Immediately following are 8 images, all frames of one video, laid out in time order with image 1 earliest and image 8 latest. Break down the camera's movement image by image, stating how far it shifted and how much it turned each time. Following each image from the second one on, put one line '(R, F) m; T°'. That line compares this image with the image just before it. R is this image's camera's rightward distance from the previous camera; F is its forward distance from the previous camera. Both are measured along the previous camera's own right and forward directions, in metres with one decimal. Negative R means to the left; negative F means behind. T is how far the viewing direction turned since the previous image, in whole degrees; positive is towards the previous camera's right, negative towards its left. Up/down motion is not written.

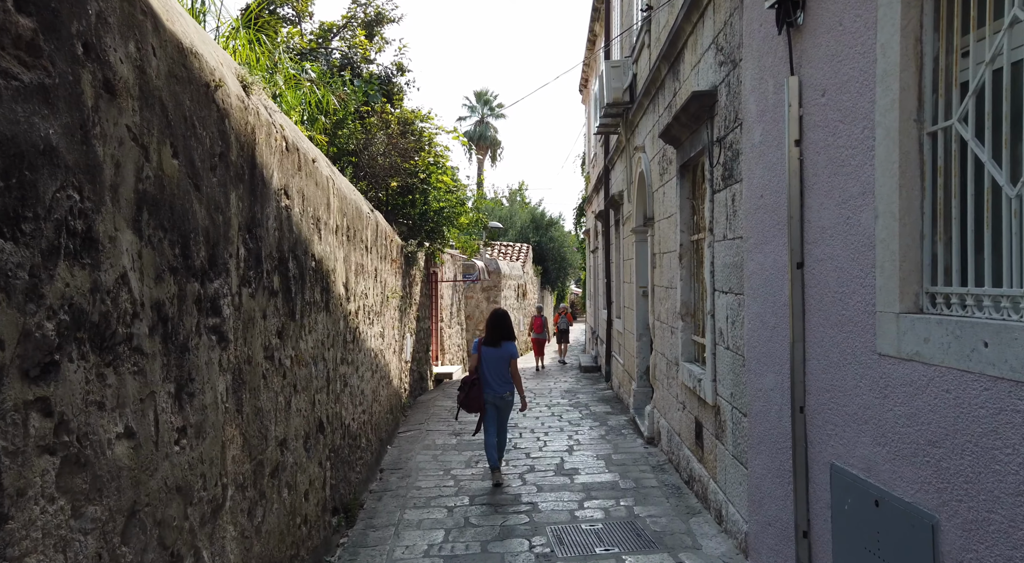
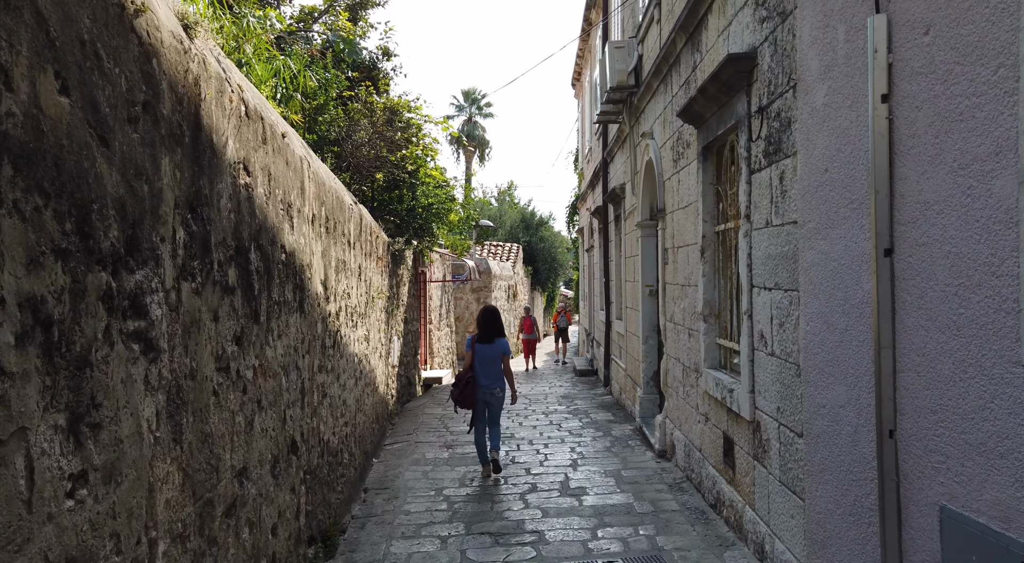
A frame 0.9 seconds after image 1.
(-0.1, +0.7) m; +1°
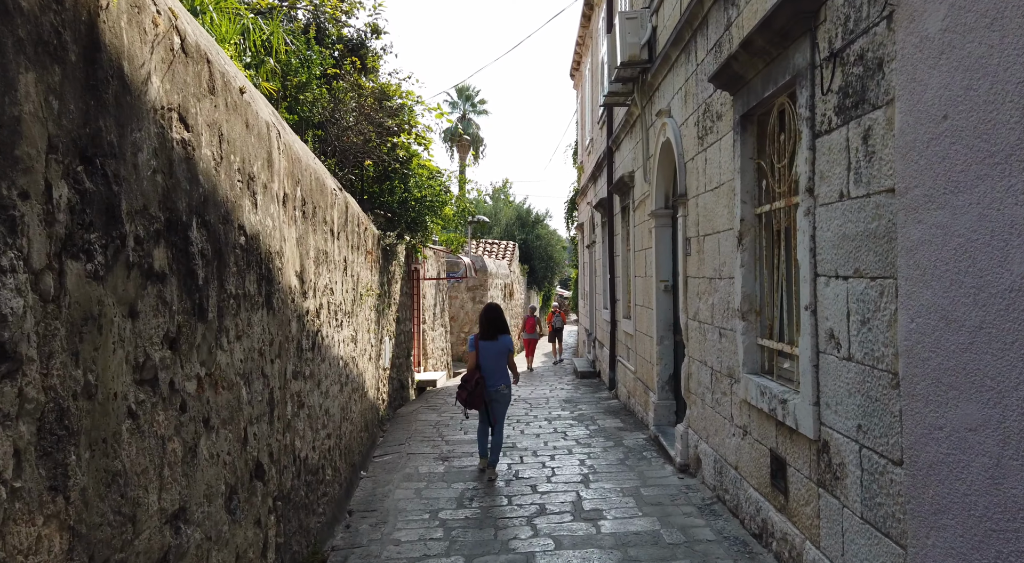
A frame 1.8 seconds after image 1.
(-0.1, +0.8) m; 0°
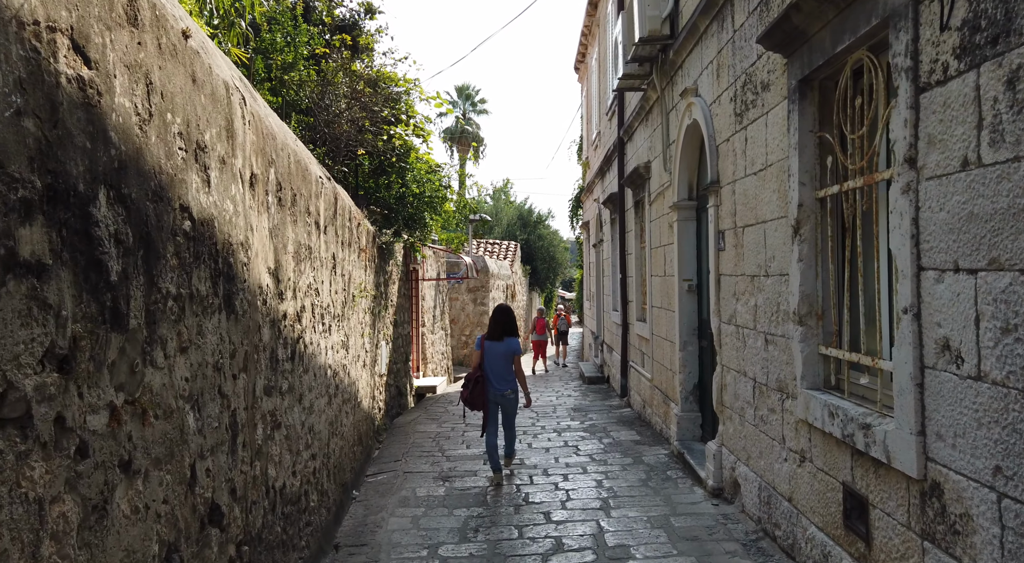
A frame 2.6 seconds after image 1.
(-0.1, +0.7) m; 0°
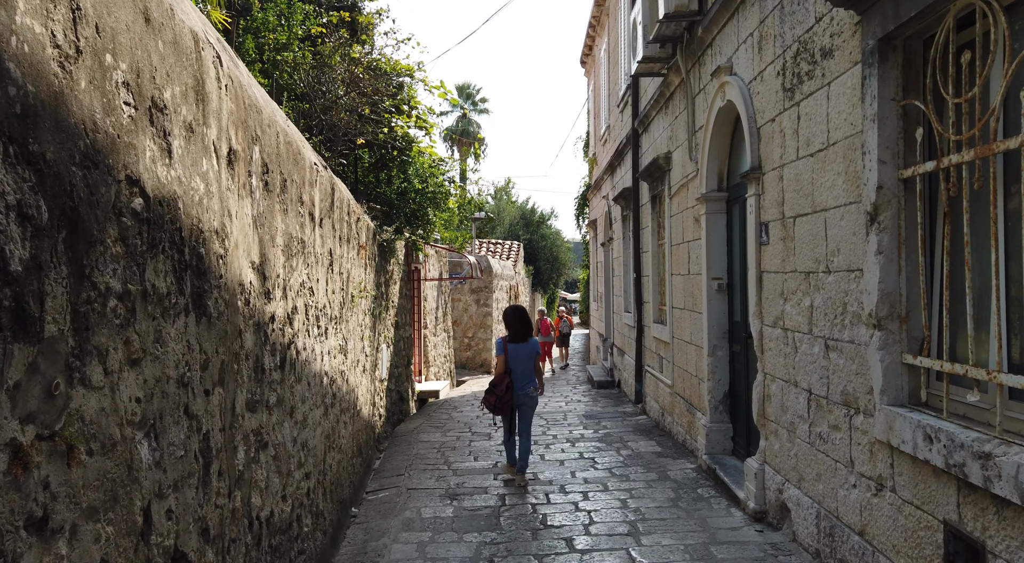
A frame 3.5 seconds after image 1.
(-0.1, +0.6) m; 0°
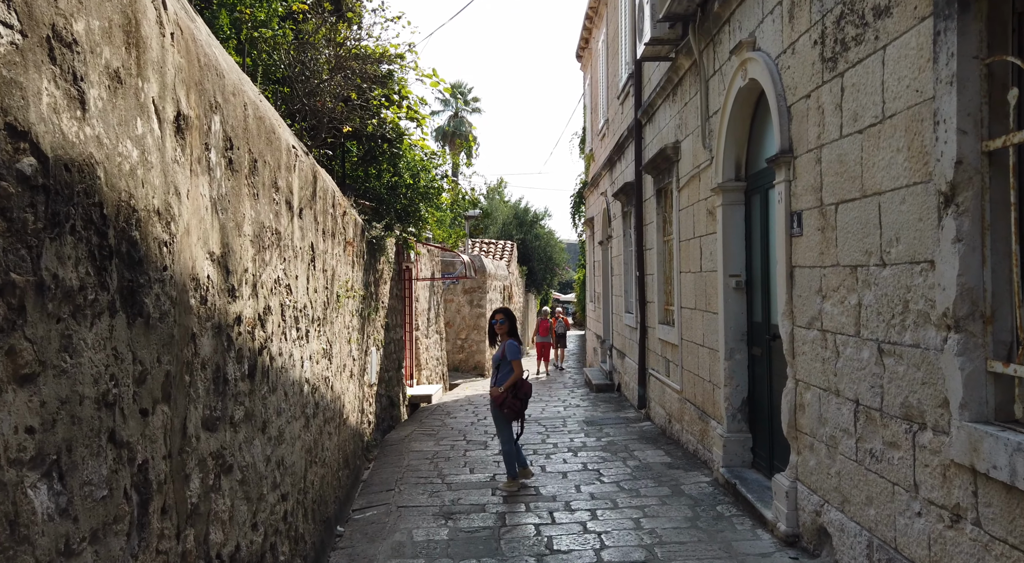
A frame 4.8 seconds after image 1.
(-0.1, +0.5) m; +1°
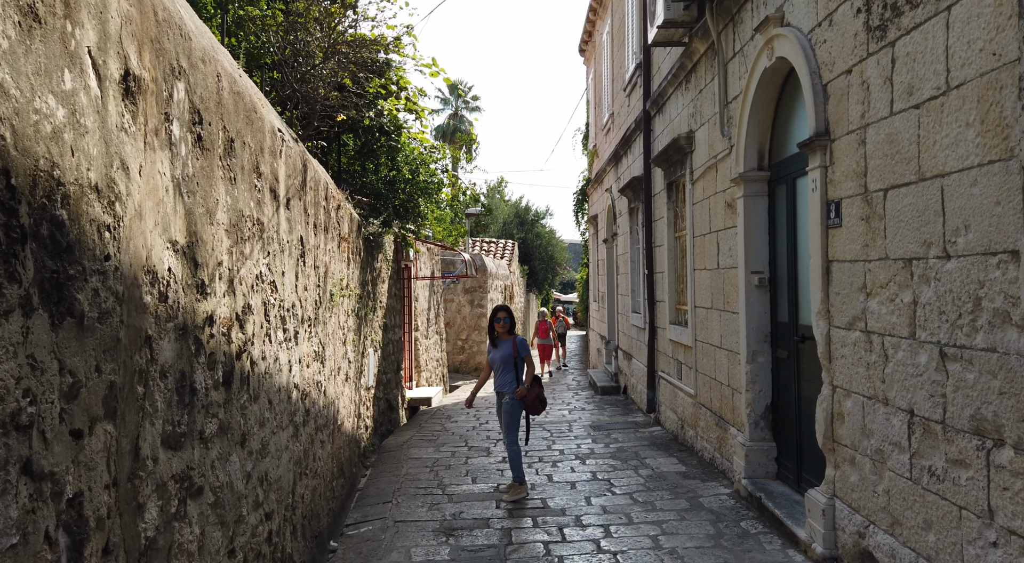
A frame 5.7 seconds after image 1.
(0.0, +0.4) m; 0°
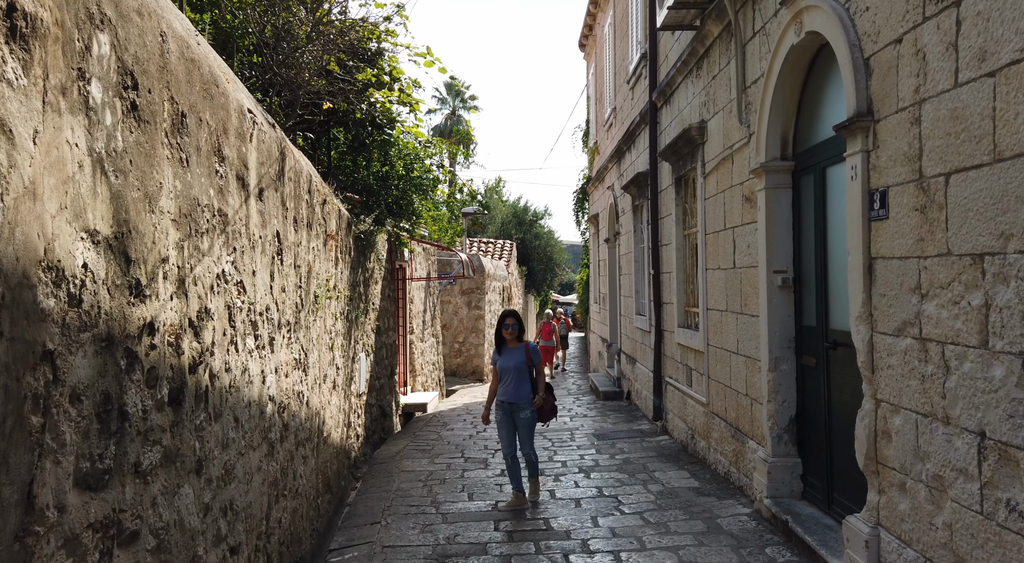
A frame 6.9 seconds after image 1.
(0.0, +0.5) m; 0°
